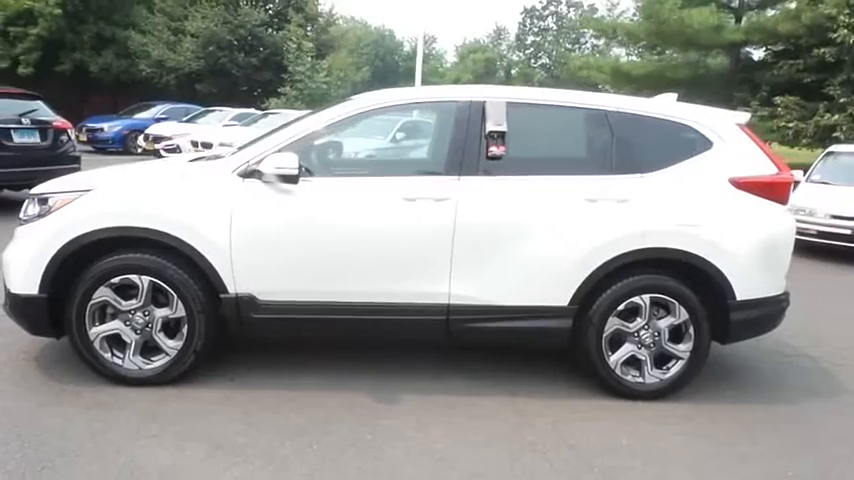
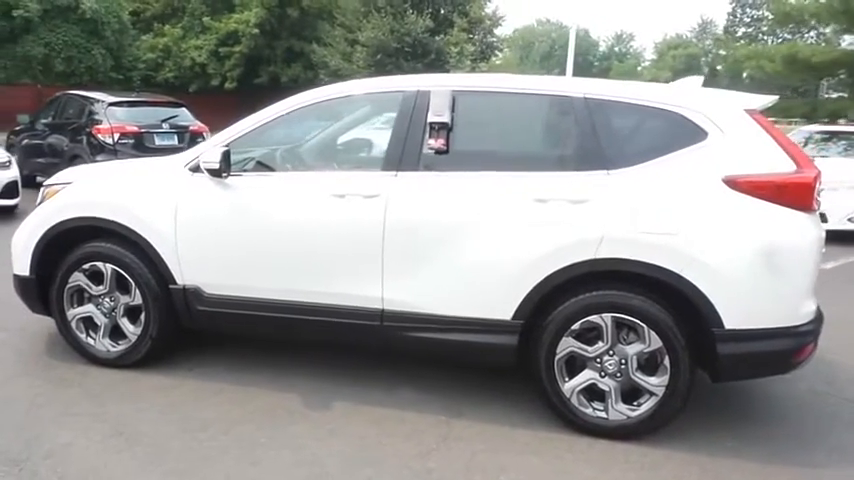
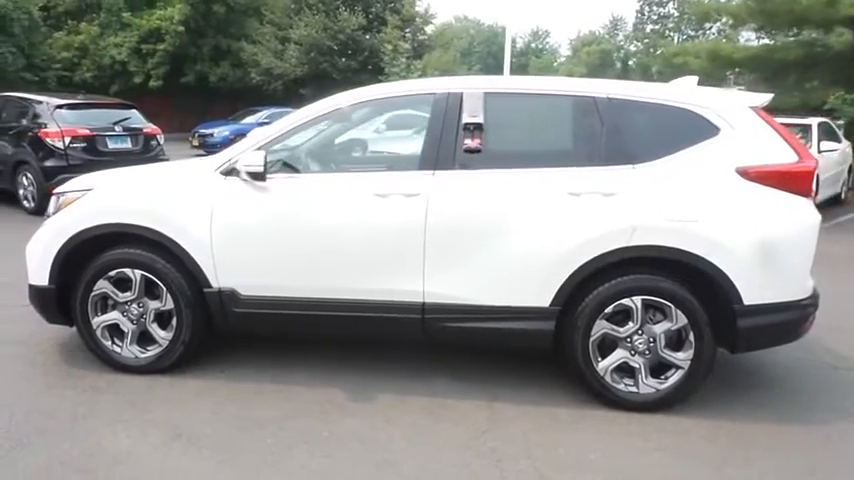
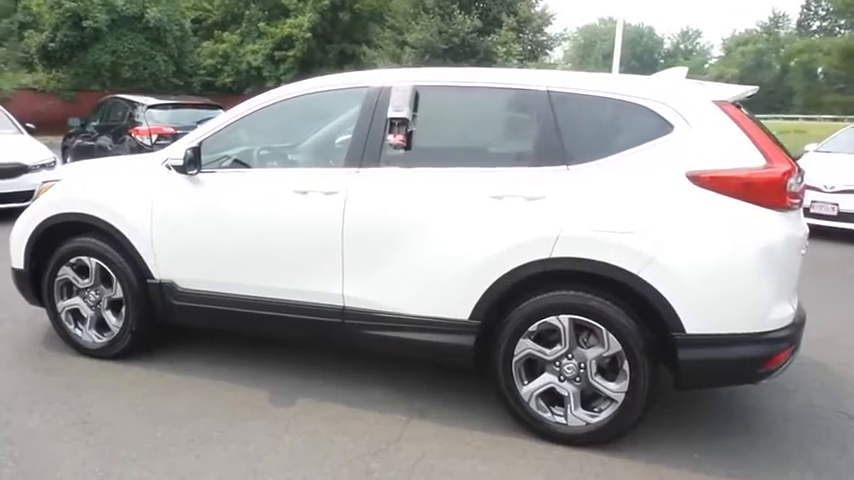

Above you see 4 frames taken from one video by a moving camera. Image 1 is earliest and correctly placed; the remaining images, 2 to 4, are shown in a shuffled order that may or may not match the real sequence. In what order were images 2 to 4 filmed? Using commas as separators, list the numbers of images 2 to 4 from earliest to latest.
3, 2, 4
